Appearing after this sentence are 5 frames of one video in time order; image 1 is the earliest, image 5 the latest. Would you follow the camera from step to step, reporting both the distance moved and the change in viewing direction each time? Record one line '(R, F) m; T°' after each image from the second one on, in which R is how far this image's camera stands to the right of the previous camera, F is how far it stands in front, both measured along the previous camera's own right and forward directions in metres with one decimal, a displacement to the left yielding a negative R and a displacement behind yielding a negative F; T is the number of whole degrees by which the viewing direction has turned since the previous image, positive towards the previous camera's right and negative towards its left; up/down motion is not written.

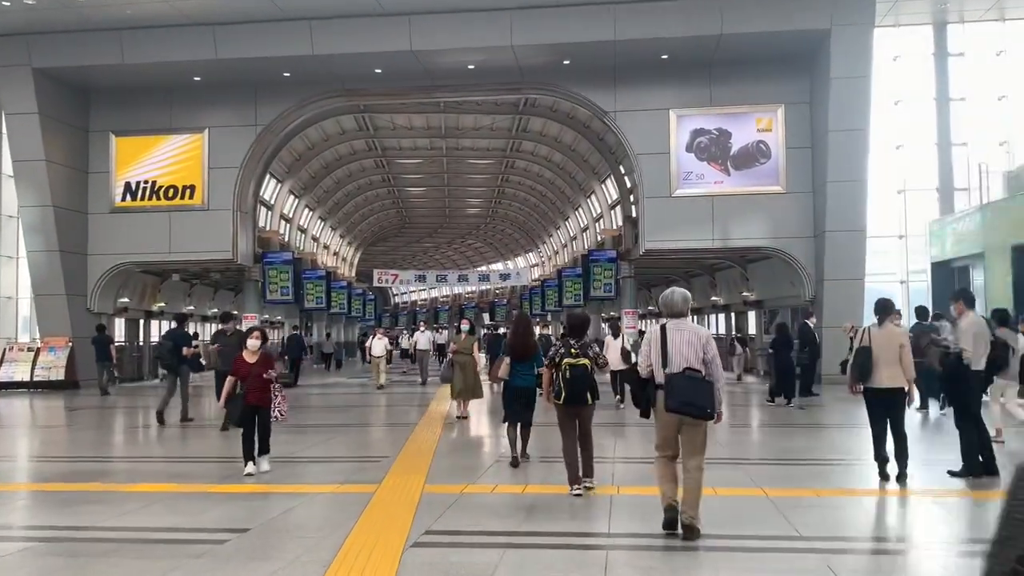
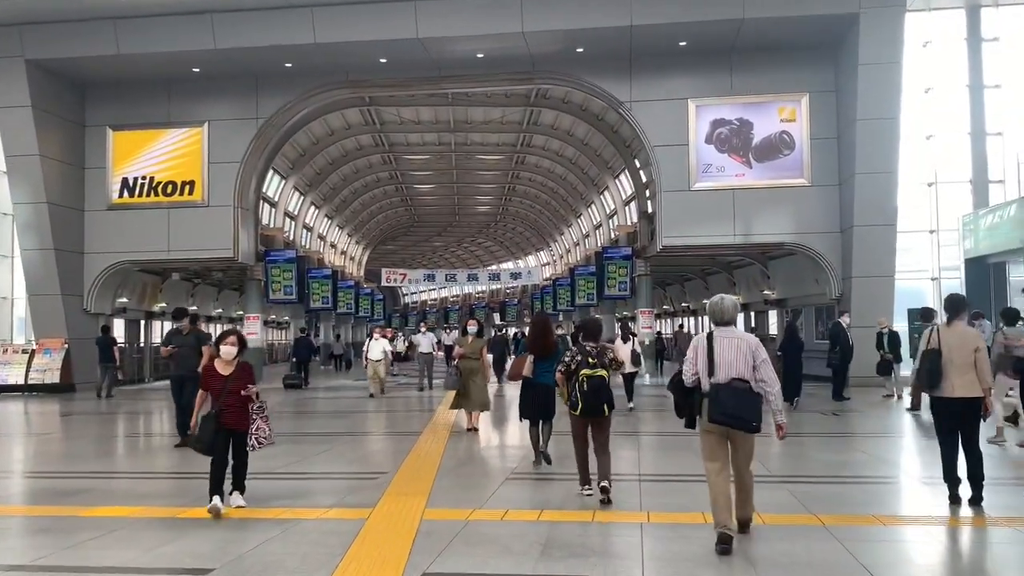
(0.0, +0.9) m; -1°
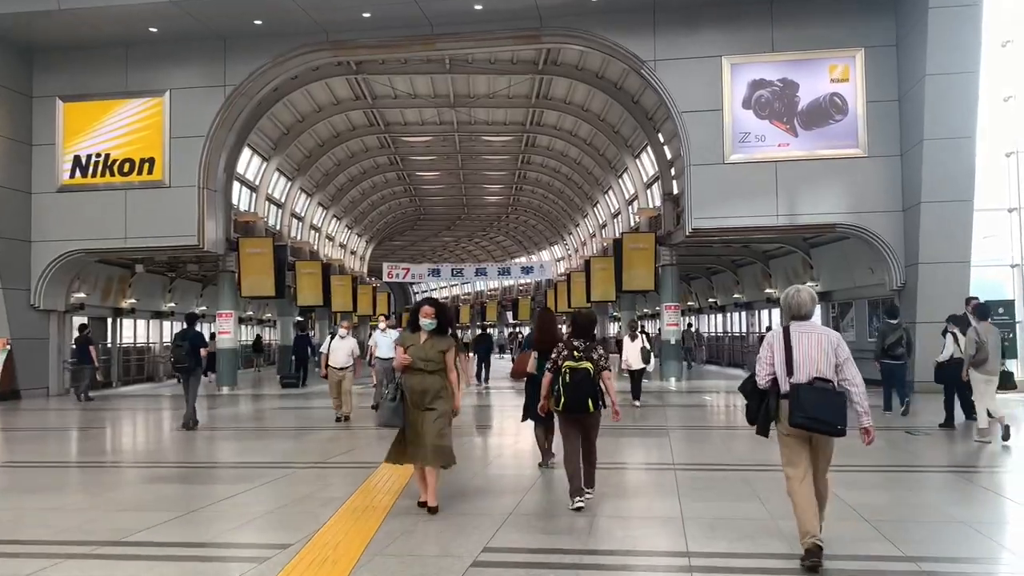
(+0.3, +2.9) m; -1°
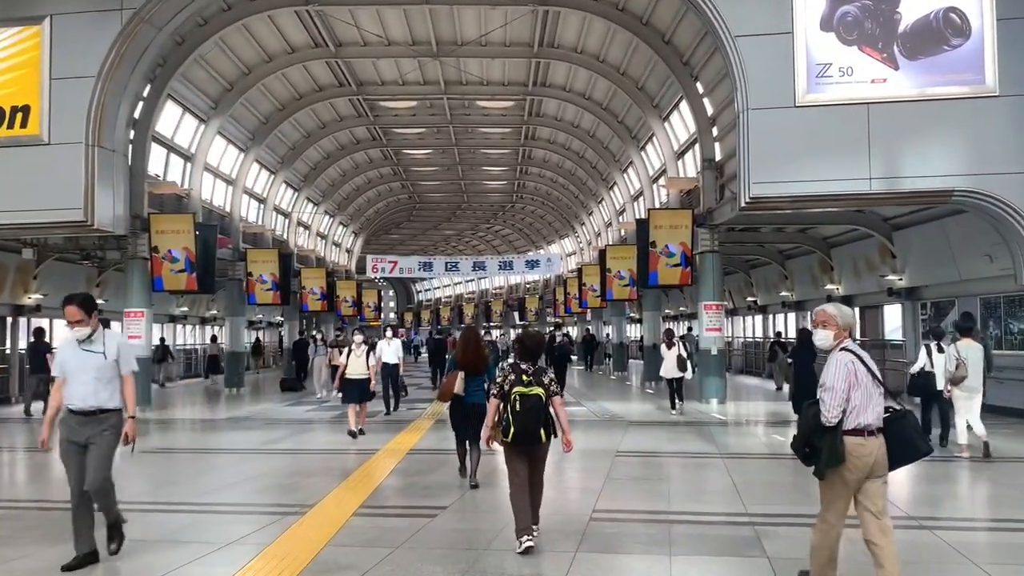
(+0.4, +4.8) m; -1°
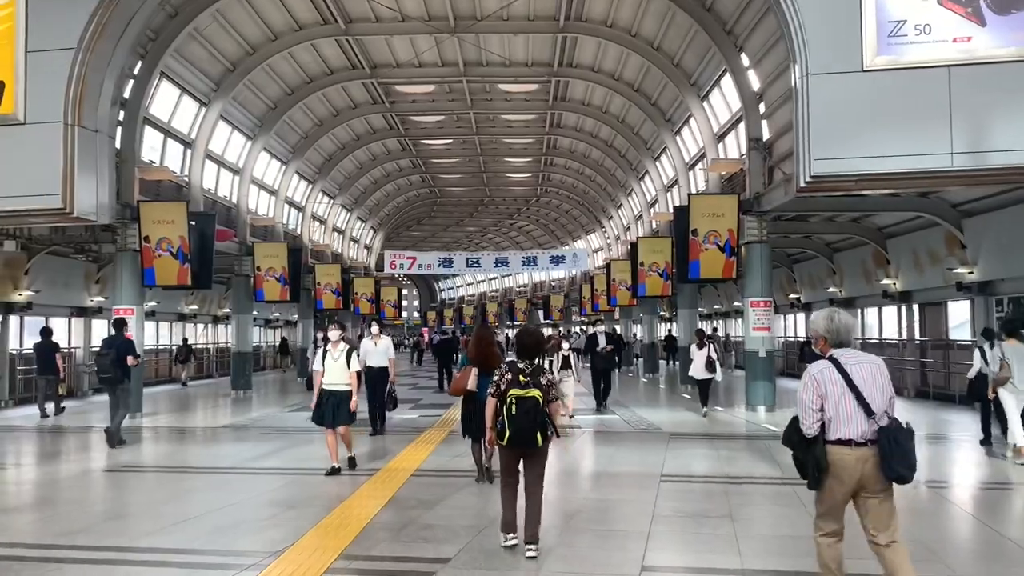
(0.0, +1.6) m; -2°
